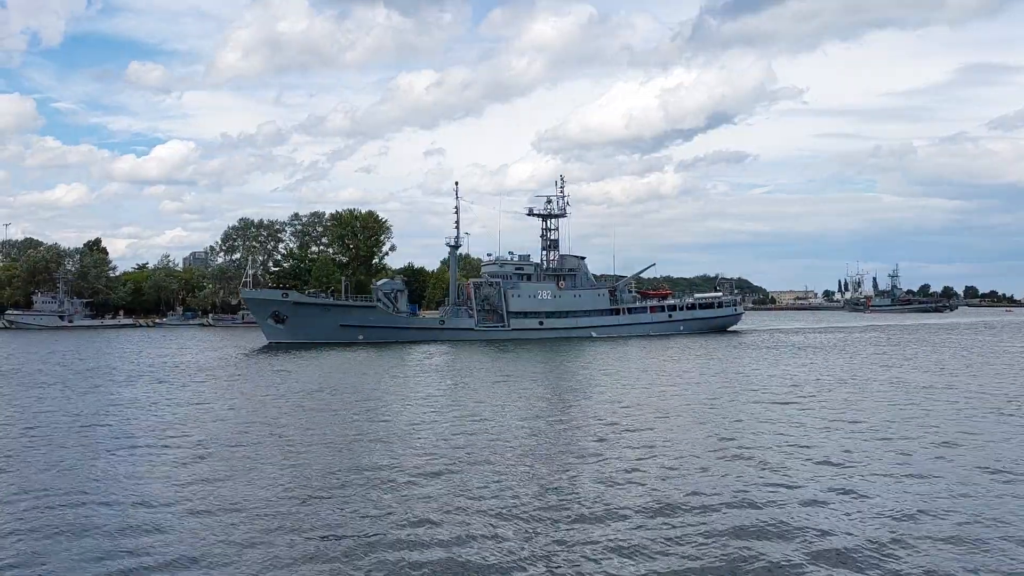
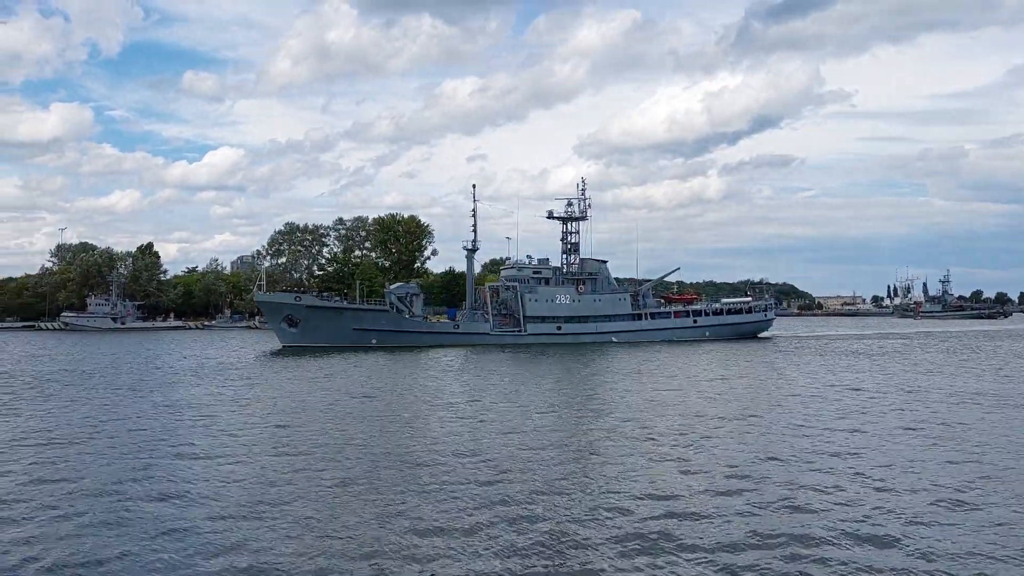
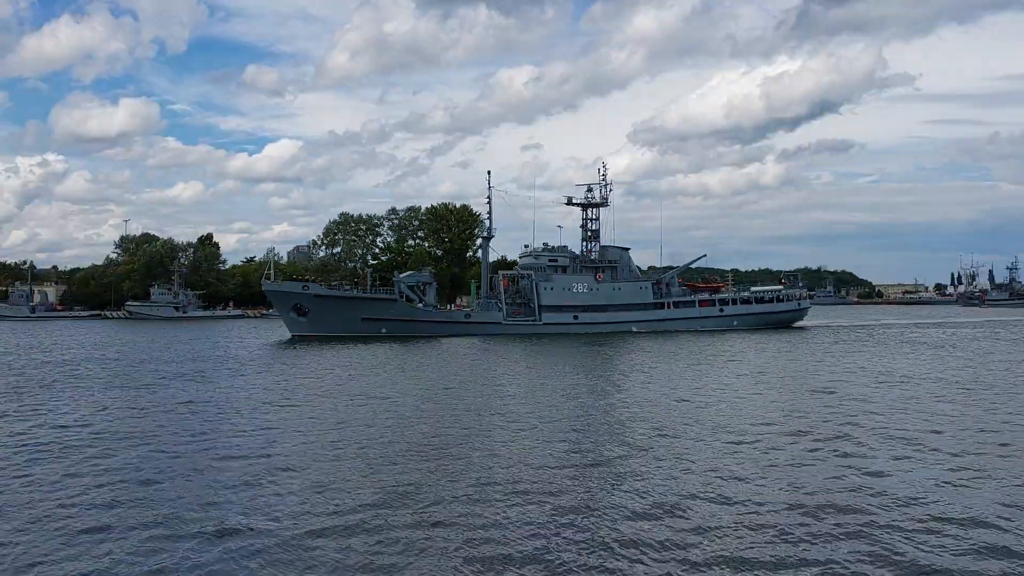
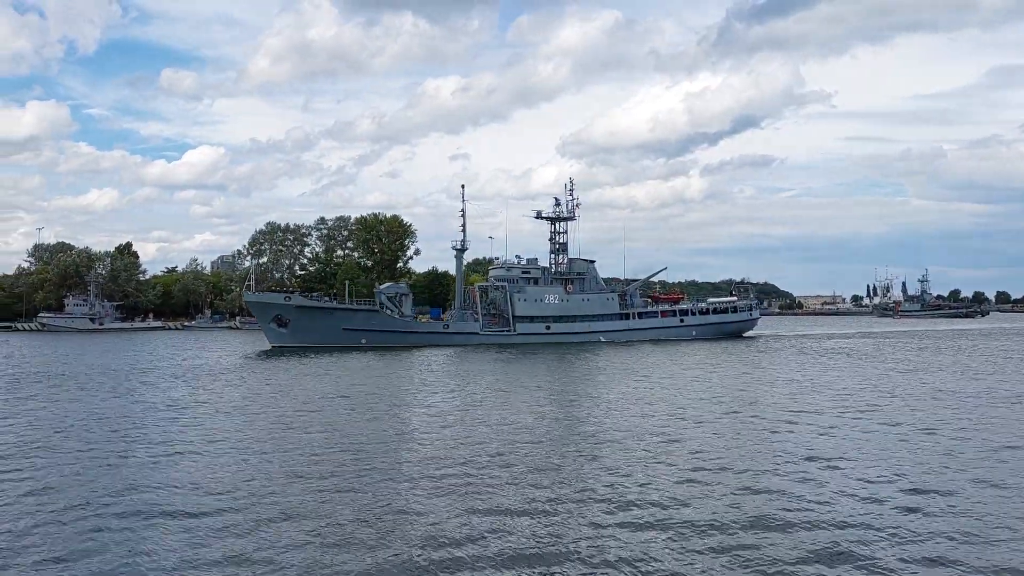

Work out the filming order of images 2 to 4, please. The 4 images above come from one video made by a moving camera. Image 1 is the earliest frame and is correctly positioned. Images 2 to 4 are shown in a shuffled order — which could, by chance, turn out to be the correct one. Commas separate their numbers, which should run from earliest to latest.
4, 2, 3
